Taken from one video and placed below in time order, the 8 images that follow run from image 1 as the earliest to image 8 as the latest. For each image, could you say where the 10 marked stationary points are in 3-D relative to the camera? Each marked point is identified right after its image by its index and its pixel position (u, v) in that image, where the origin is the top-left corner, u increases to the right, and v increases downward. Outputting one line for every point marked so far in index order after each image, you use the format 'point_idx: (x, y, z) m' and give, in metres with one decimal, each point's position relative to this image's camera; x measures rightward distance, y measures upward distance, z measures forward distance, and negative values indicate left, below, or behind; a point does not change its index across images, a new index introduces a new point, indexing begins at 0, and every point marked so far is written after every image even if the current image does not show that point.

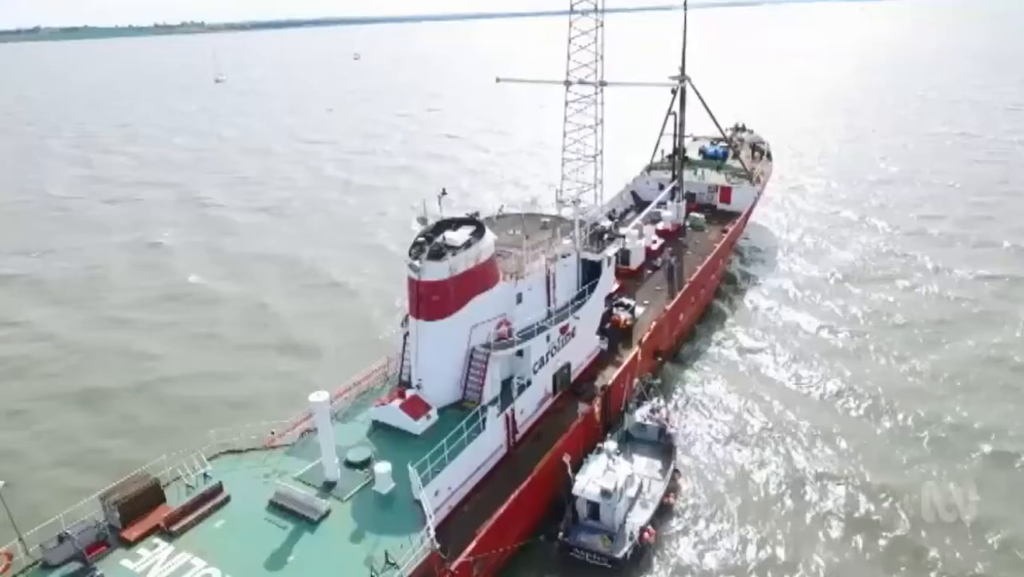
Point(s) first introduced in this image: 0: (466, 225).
0: (-1.3, +1.8, +18.5) m
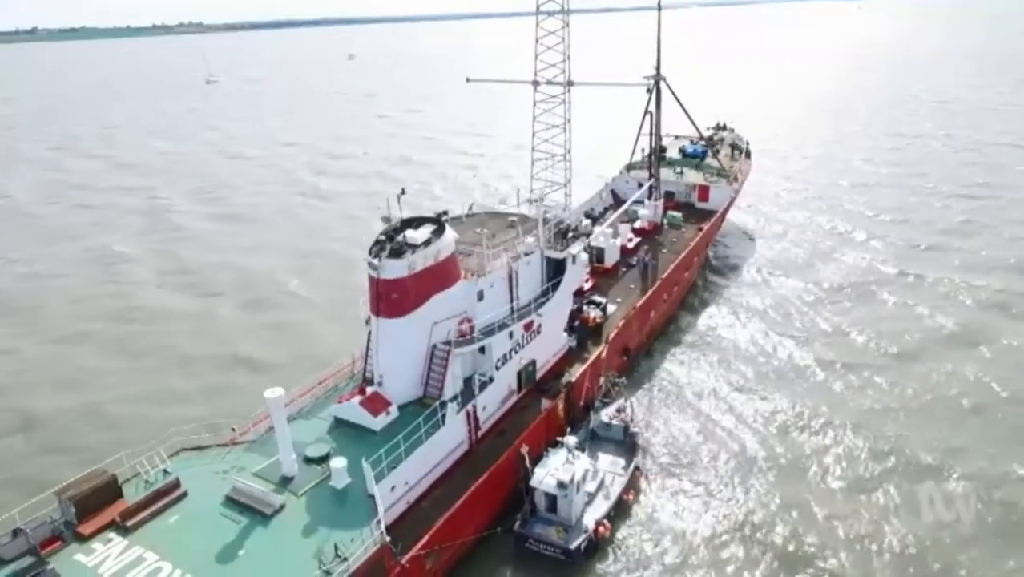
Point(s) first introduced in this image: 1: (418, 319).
0: (-2.4, +1.8, +18.7) m
1: (-2.6, -0.8, +18.1) m
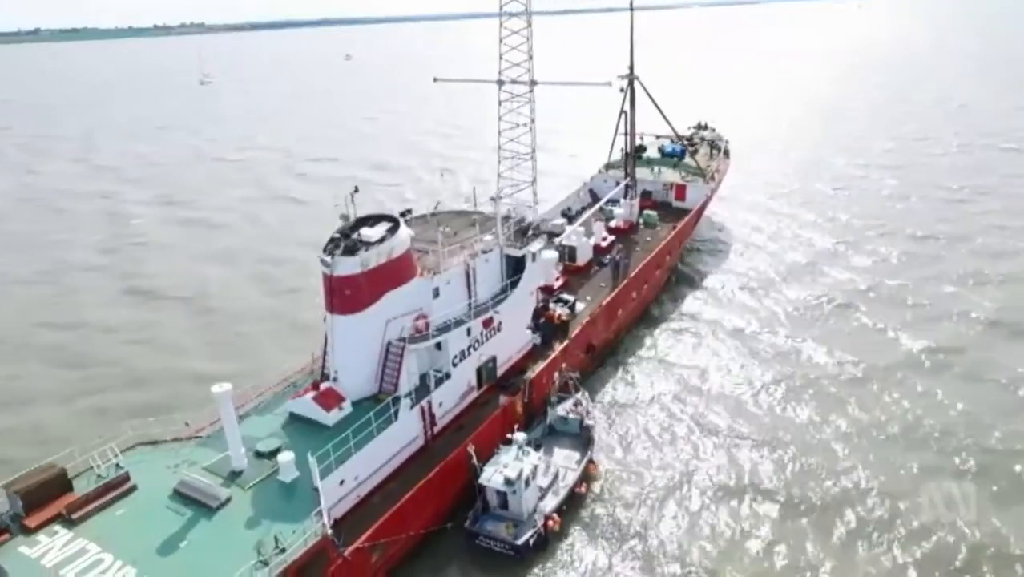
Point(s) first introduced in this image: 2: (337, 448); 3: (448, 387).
0: (-3.7, +1.9, +19.0) m
1: (-3.9, -0.8, +18.3) m
2: (-4.4, -4.0, +16.7) m
3: (-1.9, -2.9, +19.7) m
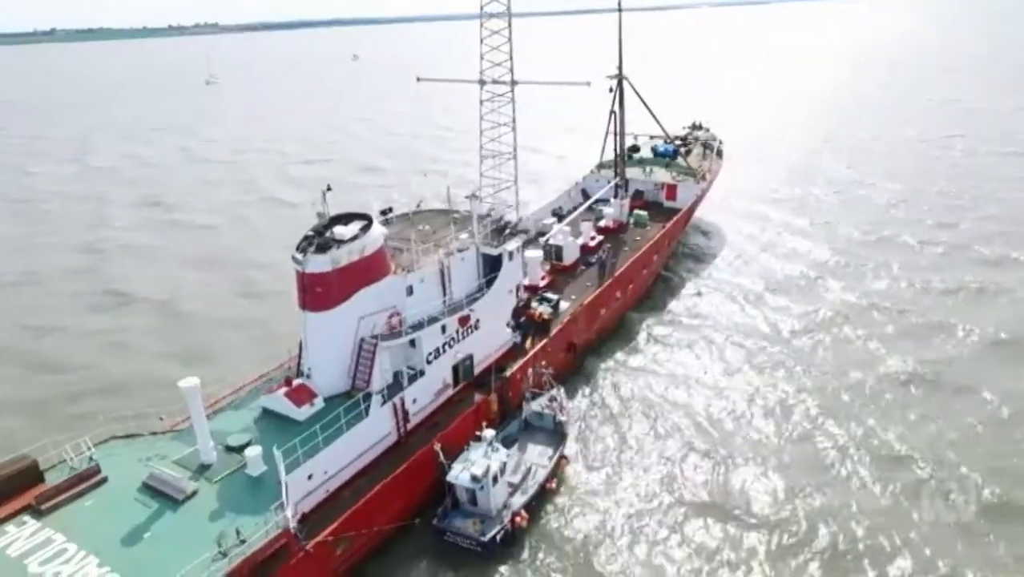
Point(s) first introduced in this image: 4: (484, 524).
0: (-4.5, +2.0, +19.2) m
1: (-4.7, -0.7, +18.5) m
2: (-5.3, -3.9, +16.9) m
3: (-2.7, -2.9, +19.8) m
4: (-0.7, -6.1, +17.4) m
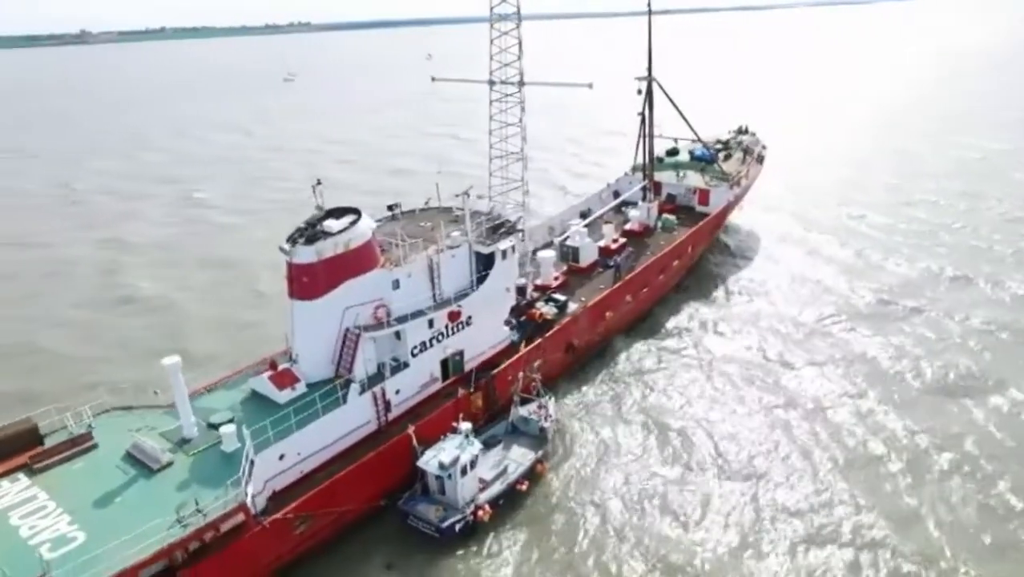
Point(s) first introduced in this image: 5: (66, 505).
0: (-4.9, +2.3, +19.9) m
1: (-5.3, -0.4, +19.3) m
2: (-6.2, -3.6, +17.7) m
3: (-3.3, -2.7, +20.4) m
4: (-1.8, -6.0, +17.8) m
5: (-10.1, -4.9, +15.1) m
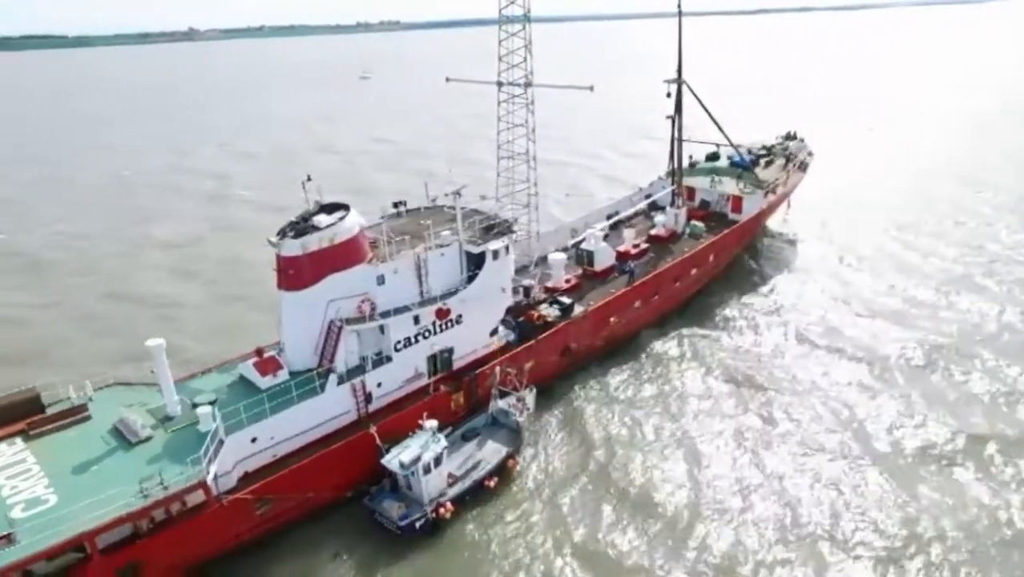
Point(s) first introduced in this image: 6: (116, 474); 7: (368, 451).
0: (-5.4, +2.5, +20.5) m
1: (-6.0, -0.2, +20.0) m
2: (-7.2, -3.4, +18.5) m
3: (-4.0, -2.5, +20.9) m
4: (-2.8, -6.0, +18.1) m
5: (-11.4, -4.5, +16.3) m
6: (-9.6, -4.5, +16.1) m
7: (-4.2, -4.7, +19.2) m
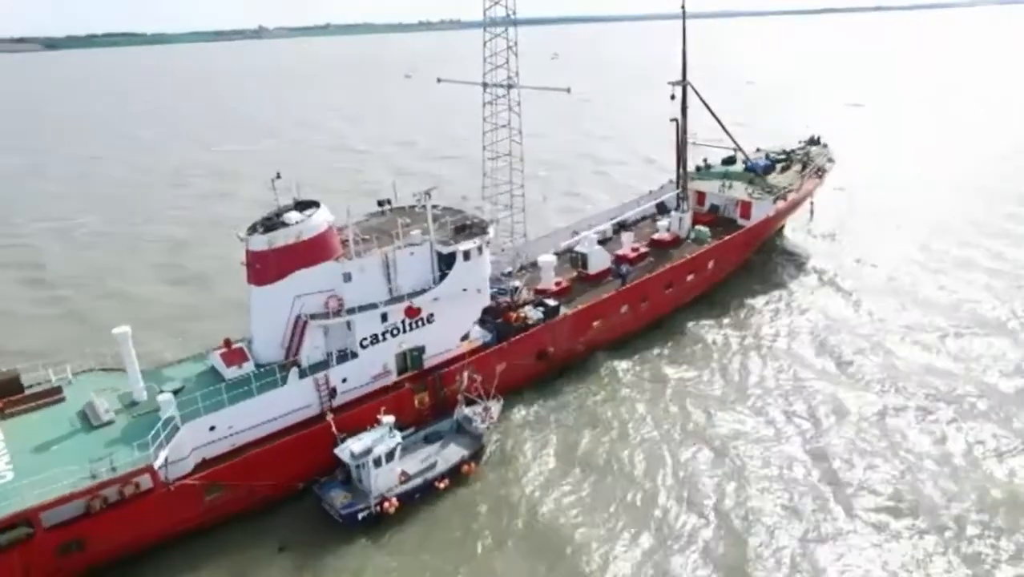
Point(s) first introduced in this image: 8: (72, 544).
0: (-6.4, +2.6, +21.0) m
1: (-7.1, 0.0, +20.5) m
2: (-8.5, -3.2, +19.1) m
3: (-5.1, -2.5, +21.2) m
4: (-4.3, -5.9, +18.4) m
5: (-13.0, -4.1, +17.2) m
6: (-11.2, -4.3, +16.9) m
7: (-5.6, -4.6, +19.6) m
8: (-10.8, -6.3, +16.3) m
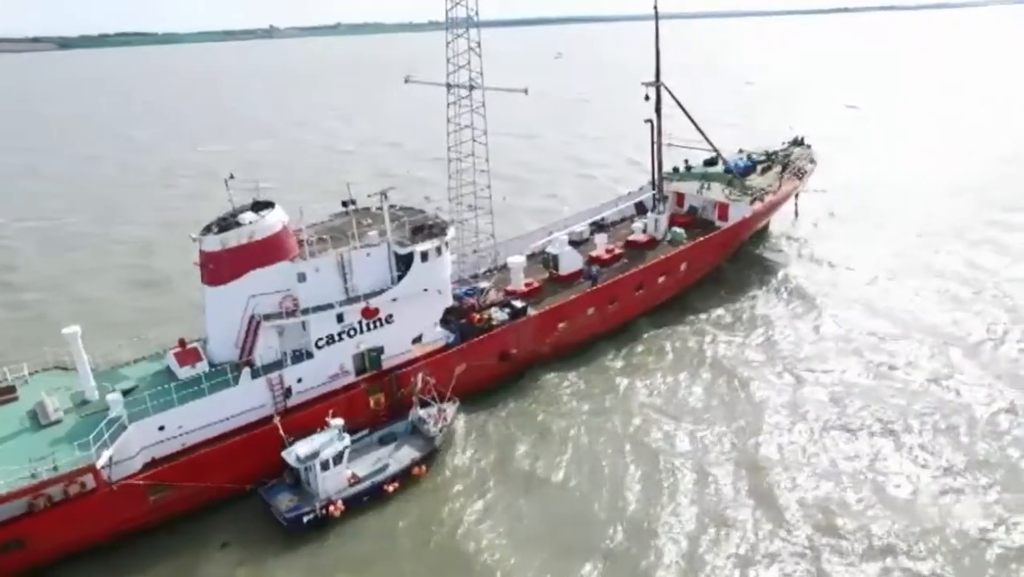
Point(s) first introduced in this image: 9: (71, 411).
0: (-7.9, +2.6, +21.0) m
1: (-8.6, -0.1, +20.5) m
2: (-10.0, -3.2, +19.2) m
3: (-6.6, -2.5, +21.3) m
4: (-5.8, -5.9, +18.4) m
5: (-14.5, -4.1, +17.4) m
6: (-12.7, -4.3, +17.0) m
7: (-7.0, -4.7, +19.6) m
8: (-12.3, -6.3, +16.4) m
9: (-12.5, -3.5, +18.7) m
